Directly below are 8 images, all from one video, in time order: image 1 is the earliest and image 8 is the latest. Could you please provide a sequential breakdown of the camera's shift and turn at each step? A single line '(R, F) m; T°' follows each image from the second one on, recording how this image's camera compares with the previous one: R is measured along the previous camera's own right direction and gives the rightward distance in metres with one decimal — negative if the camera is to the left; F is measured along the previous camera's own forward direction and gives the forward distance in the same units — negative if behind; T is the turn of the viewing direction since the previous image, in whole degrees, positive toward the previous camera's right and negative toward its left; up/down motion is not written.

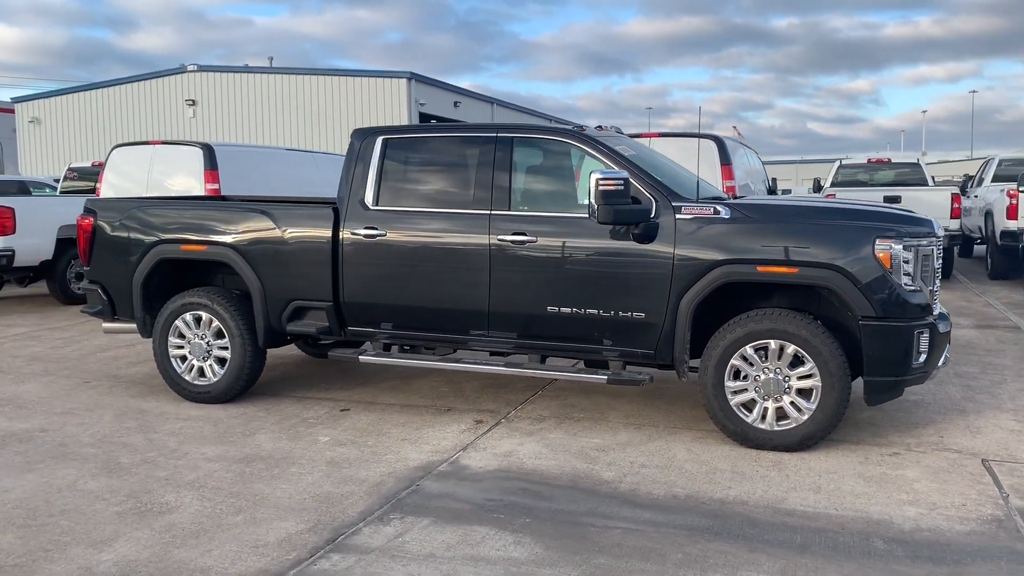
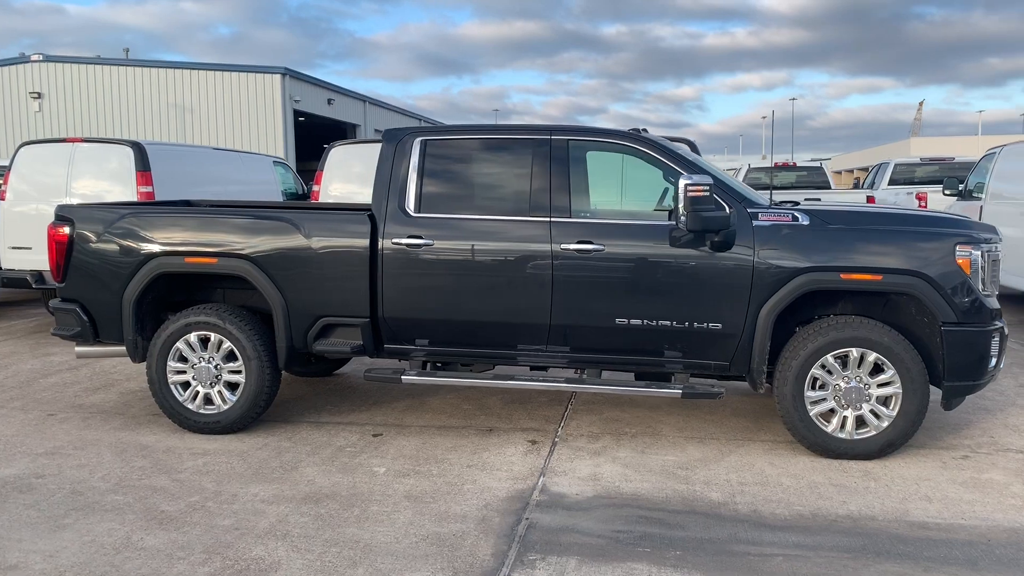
(-1.2, +0.4) m; +10°
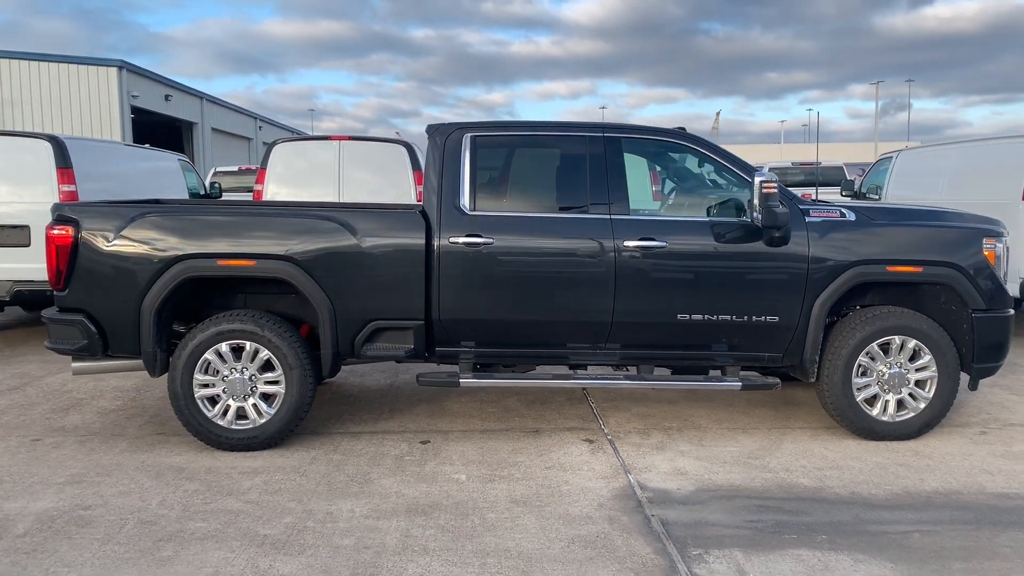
(-1.3, +0.2) m; +11°
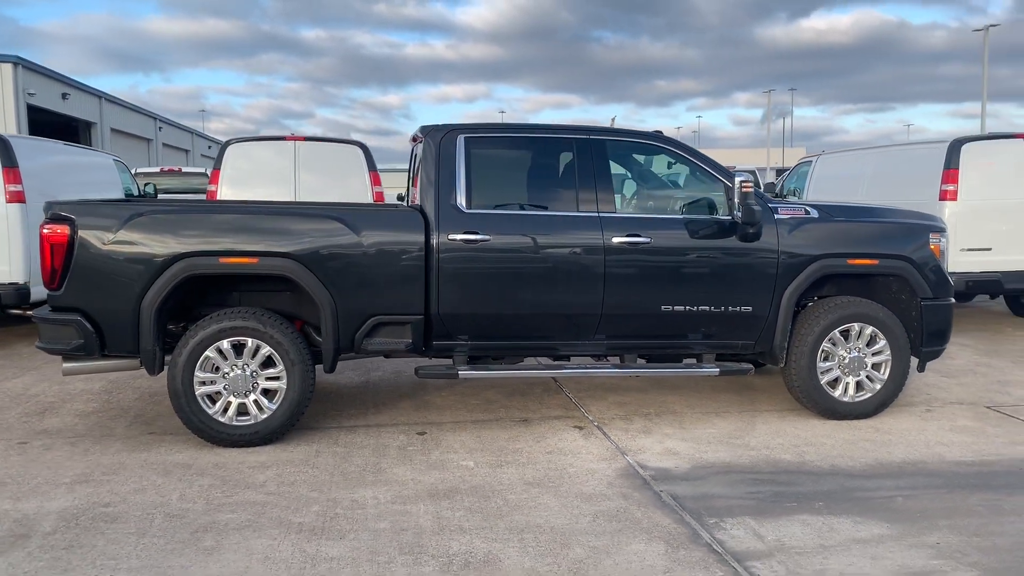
(-0.5, -0.2) m; +6°
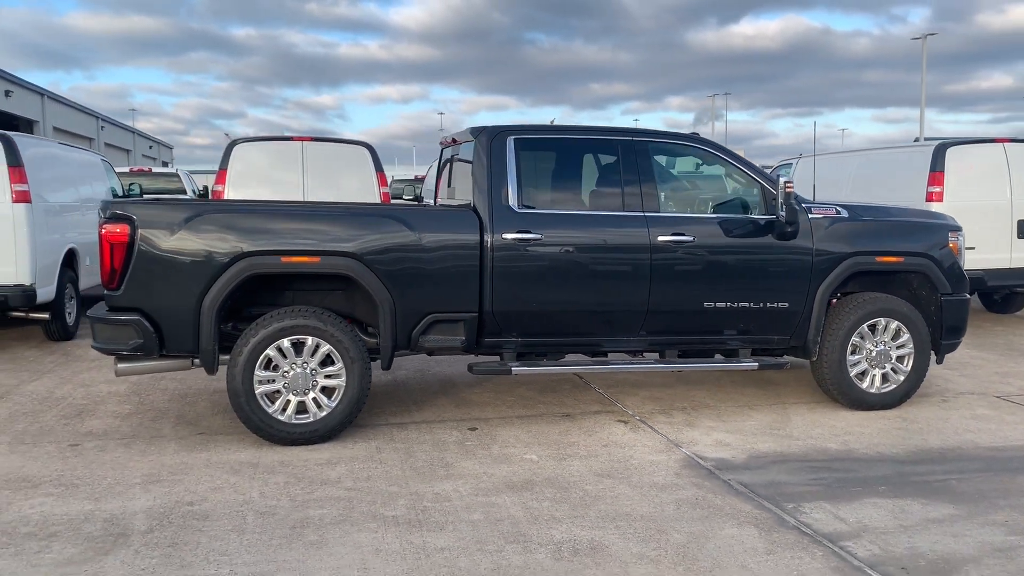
(-0.7, -0.1) m; +4°
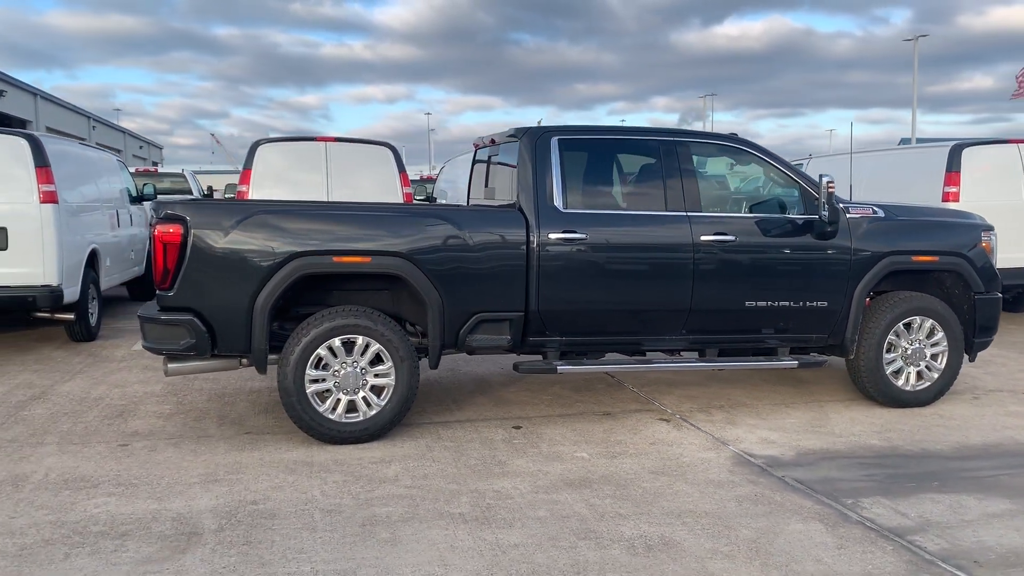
(-0.3, 0.0) m; +1°
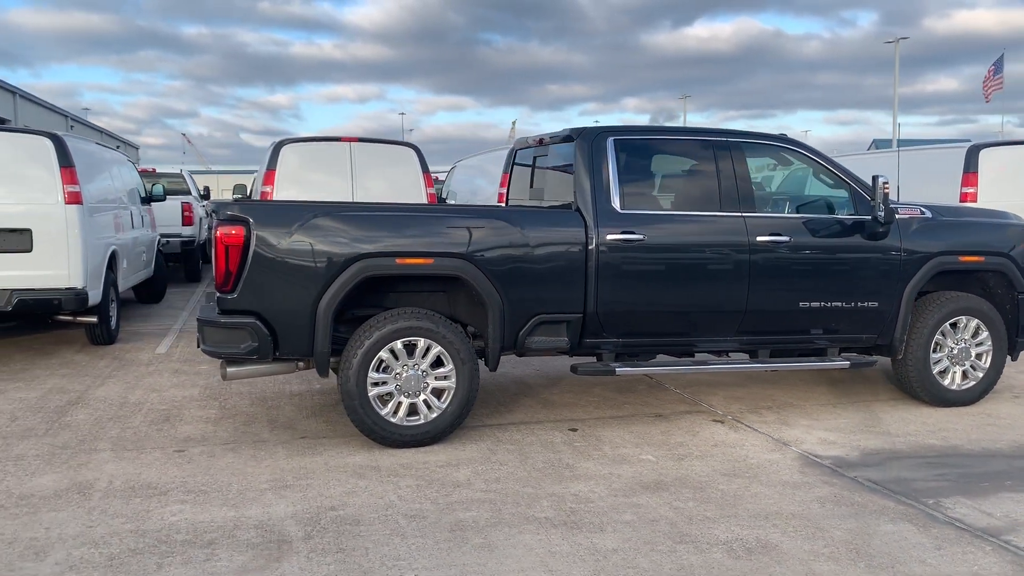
(-0.5, 0.0) m; +2°
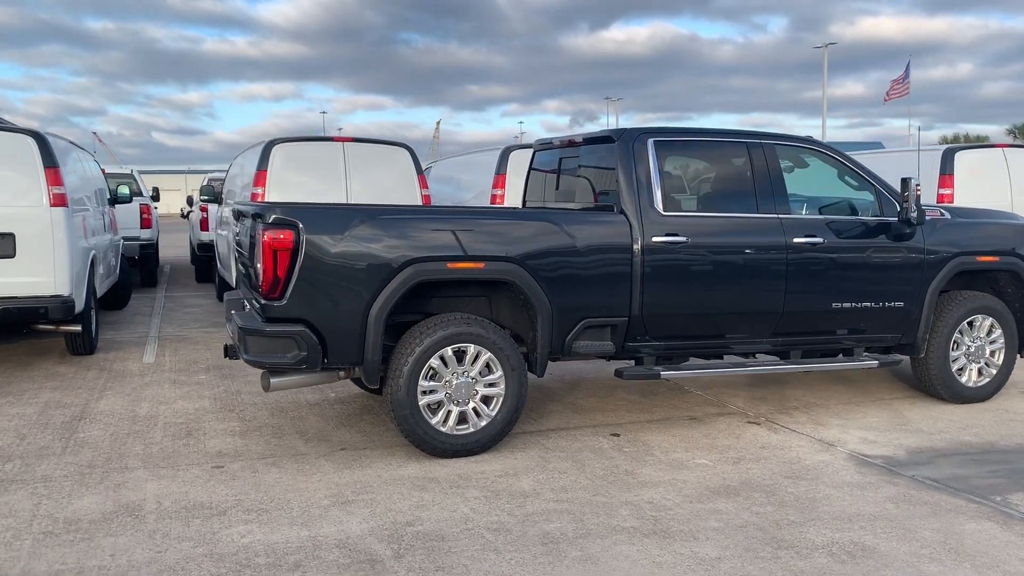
(-0.7, +0.1) m; +5°
